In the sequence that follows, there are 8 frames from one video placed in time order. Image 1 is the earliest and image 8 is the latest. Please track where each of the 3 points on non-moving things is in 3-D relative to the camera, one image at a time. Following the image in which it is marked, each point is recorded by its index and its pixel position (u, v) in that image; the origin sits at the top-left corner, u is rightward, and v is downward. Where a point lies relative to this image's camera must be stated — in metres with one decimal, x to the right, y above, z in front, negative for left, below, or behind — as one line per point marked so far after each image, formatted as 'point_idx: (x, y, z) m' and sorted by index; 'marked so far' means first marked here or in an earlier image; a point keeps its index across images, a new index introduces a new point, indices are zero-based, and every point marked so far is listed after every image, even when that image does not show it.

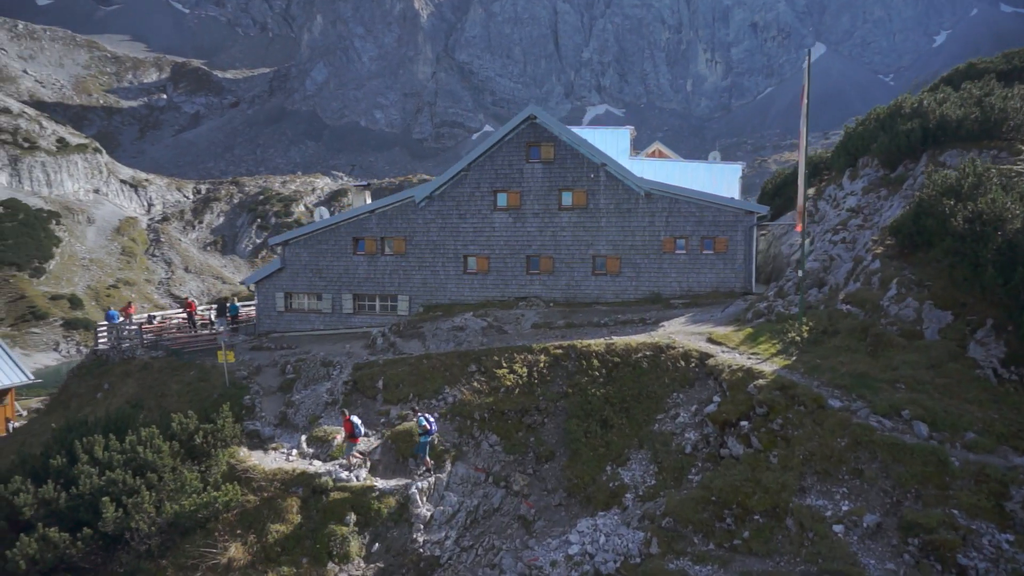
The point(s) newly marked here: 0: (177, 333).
0: (-8.2, -1.1, +16.9) m
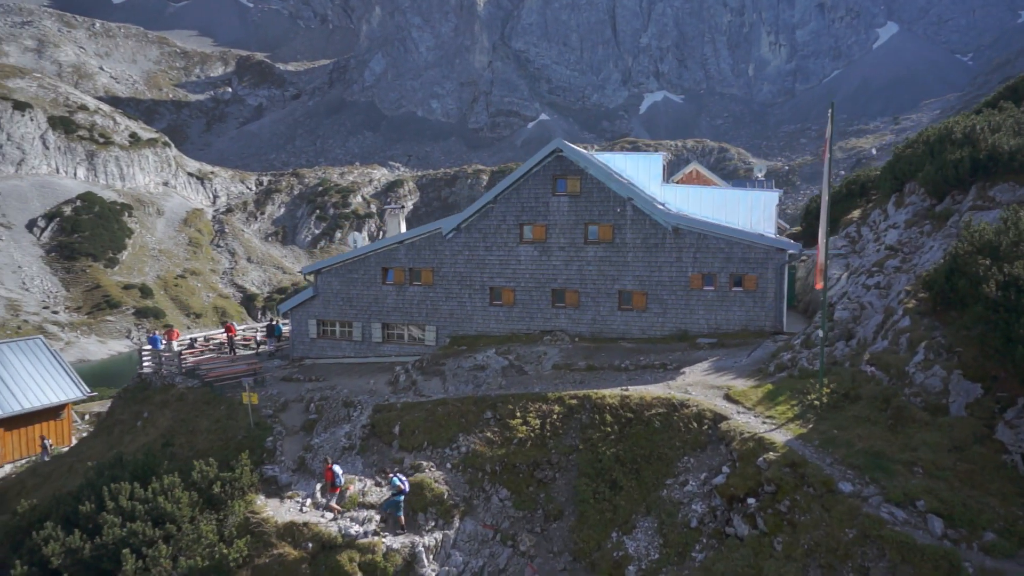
0: (-7.5, -1.8, +17.4) m
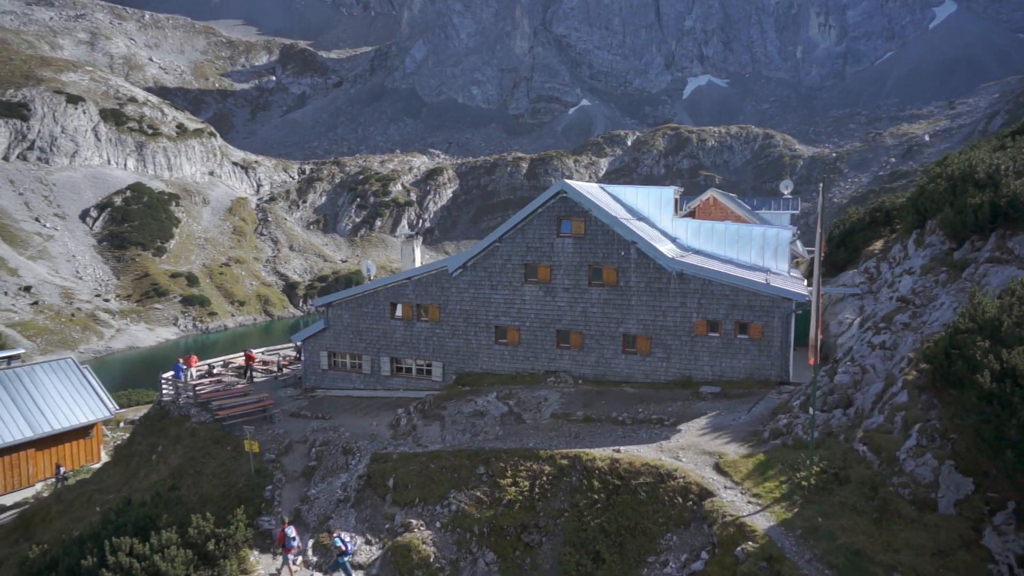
0: (-7.3, -2.6, +17.9) m
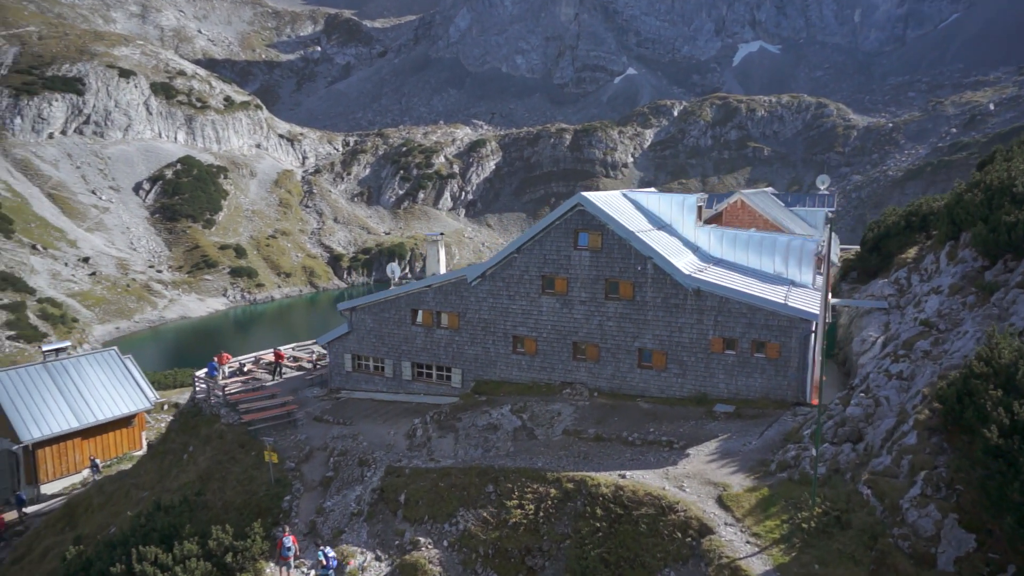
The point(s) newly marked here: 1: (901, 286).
0: (-6.8, -2.7, +18.4) m
1: (+9.1, 0.0, +16.6) m
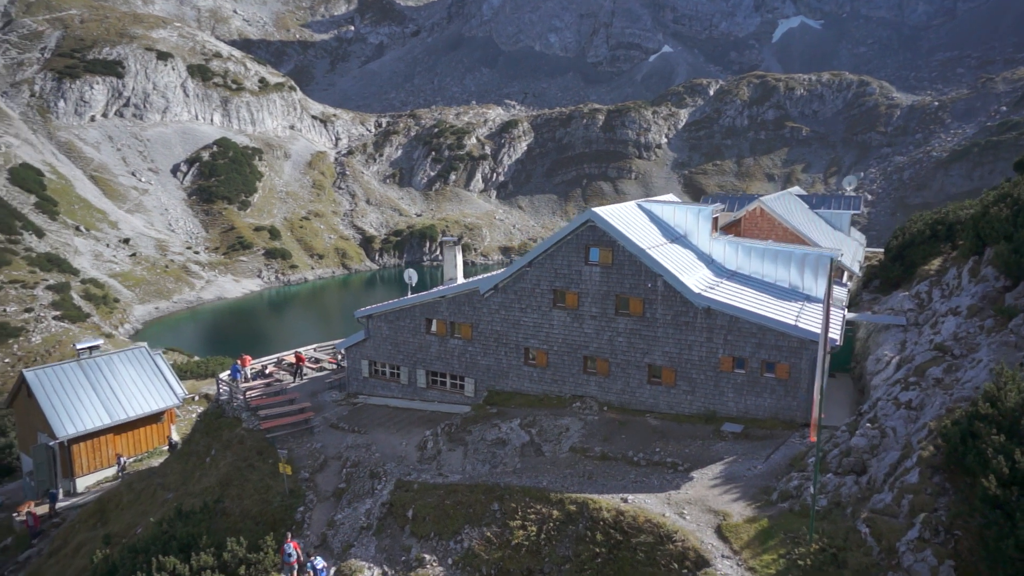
0: (-6.4, -2.8, +18.9) m
1: (+9.4, -0.3, +16.3) m
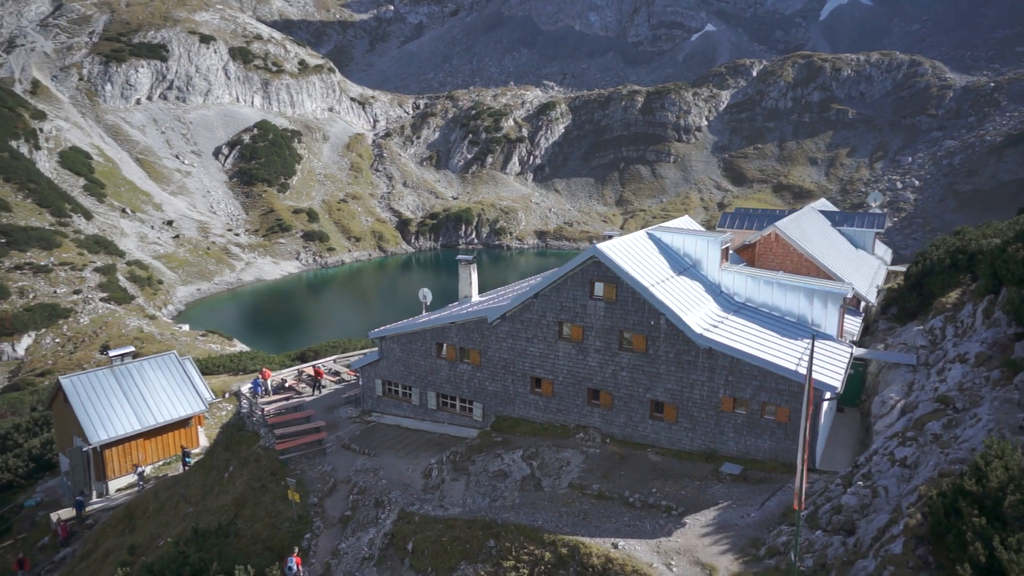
0: (-6.2, -3.4, +19.5) m
1: (+9.5, -1.1, +16.0) m
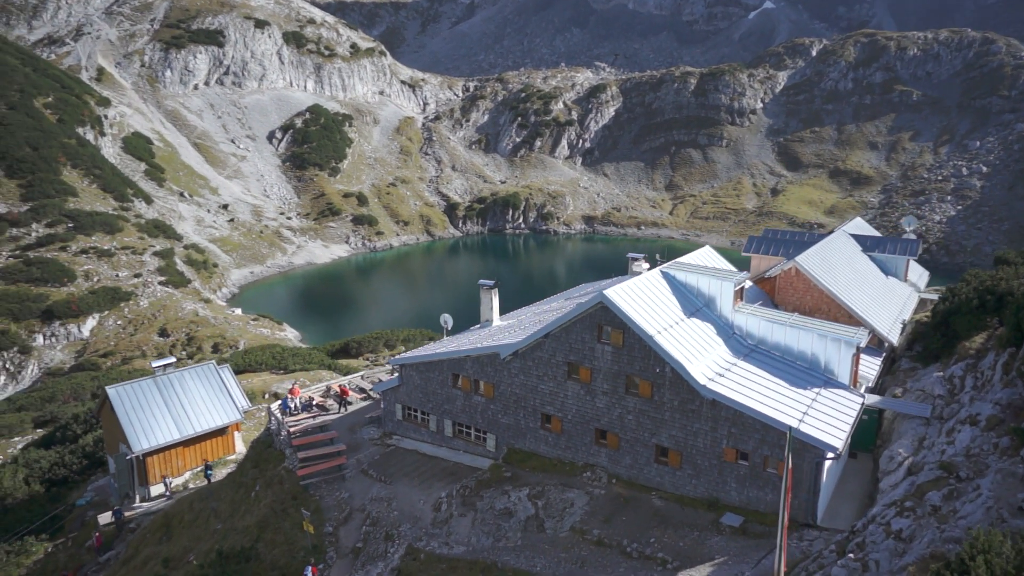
0: (-5.7, -4.1, +20.4) m
1: (+9.7, -2.2, +15.7) m
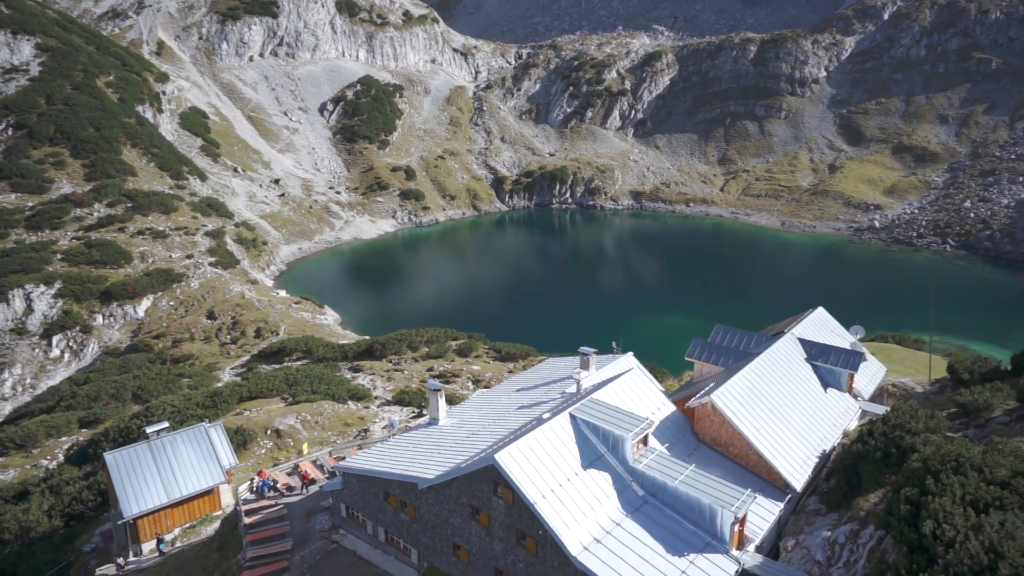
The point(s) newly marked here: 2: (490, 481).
0: (-7.7, -7.3, +22.4) m
1: (+7.4, -6.2, +16.4) m
2: (-0.5, -4.6, +16.9) m
